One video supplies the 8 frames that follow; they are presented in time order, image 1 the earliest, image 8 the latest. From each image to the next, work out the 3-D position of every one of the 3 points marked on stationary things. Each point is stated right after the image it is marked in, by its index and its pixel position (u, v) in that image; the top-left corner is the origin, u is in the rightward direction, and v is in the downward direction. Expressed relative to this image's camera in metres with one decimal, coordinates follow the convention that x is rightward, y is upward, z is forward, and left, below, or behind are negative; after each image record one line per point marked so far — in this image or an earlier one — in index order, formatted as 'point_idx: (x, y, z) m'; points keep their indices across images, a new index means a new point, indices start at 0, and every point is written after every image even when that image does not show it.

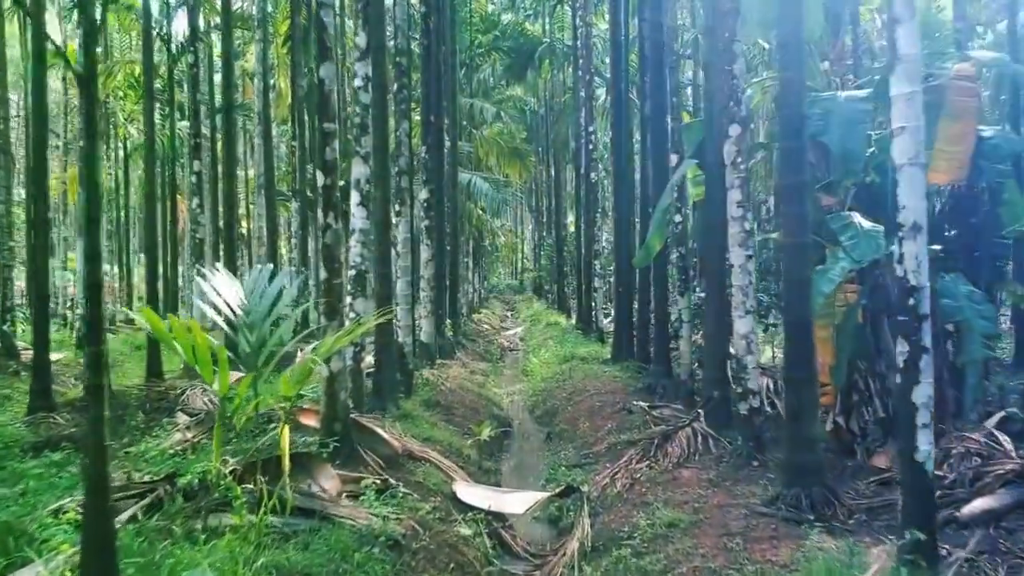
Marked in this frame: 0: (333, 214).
0: (-2.2, +0.9, +7.3) m
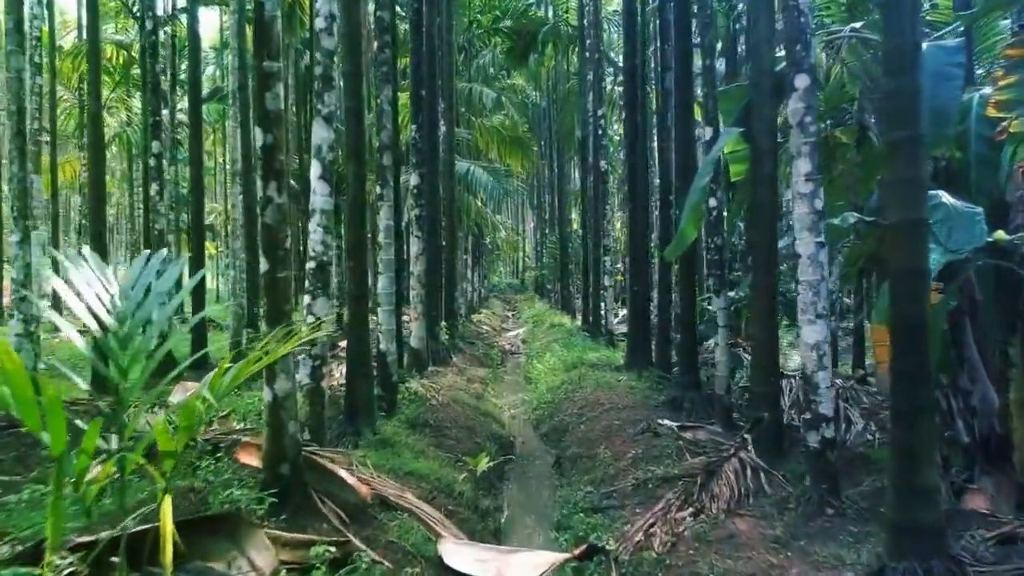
0: (-2.1, +0.9, +5.4) m
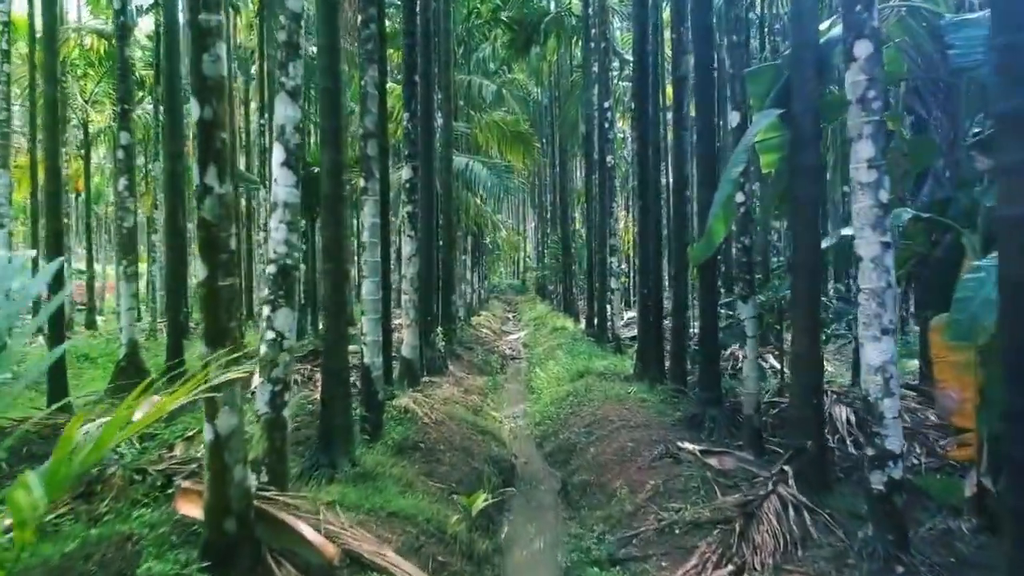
0: (-2.1, +0.8, +4.3) m
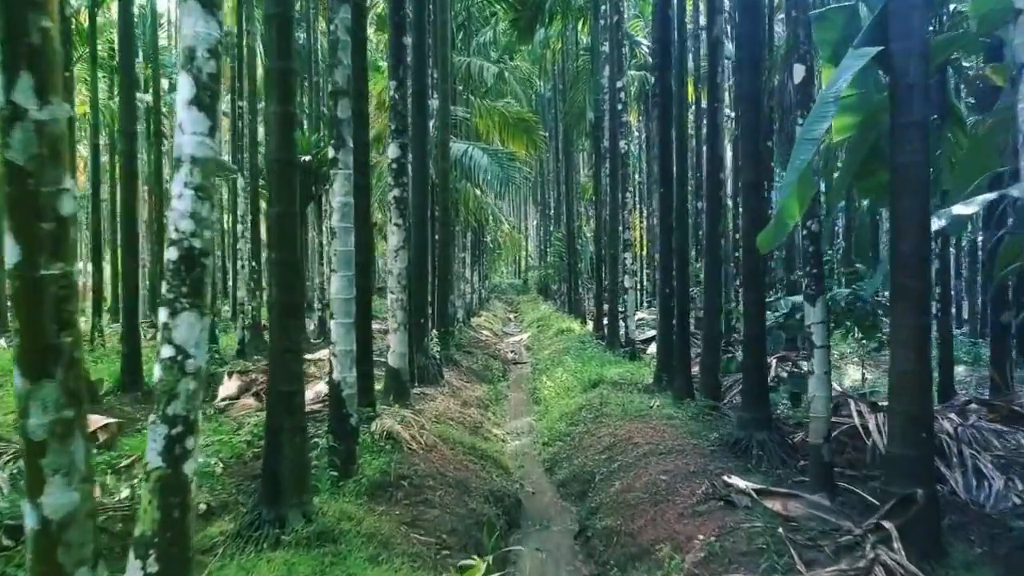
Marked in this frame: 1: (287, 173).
0: (-2.0, +0.9, +2.6) m
1: (-1.9, +1.0, +5.2) m
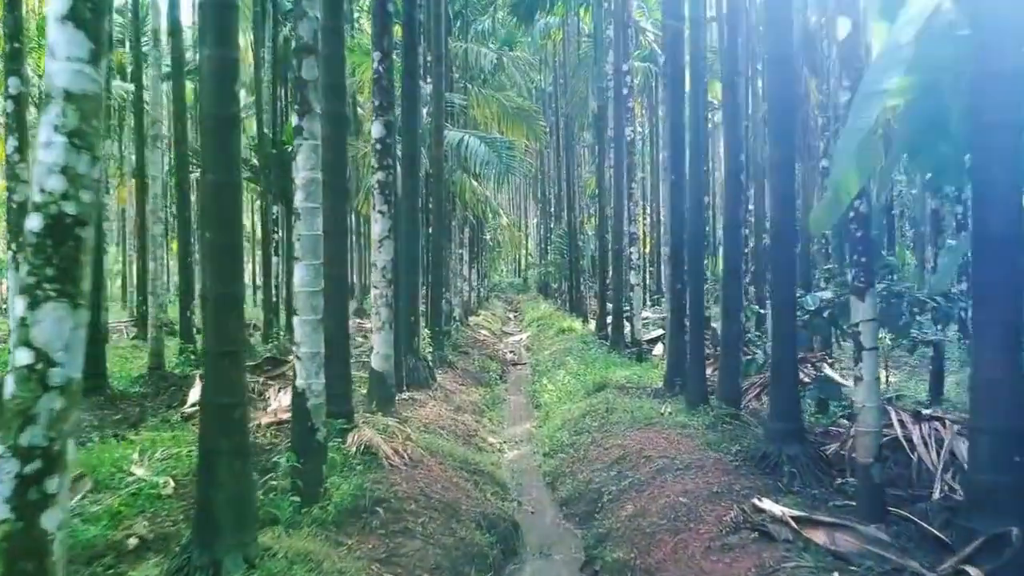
0: (-2.1, +1.0, +1.6) m
1: (-2.0, +1.1, +4.2) m
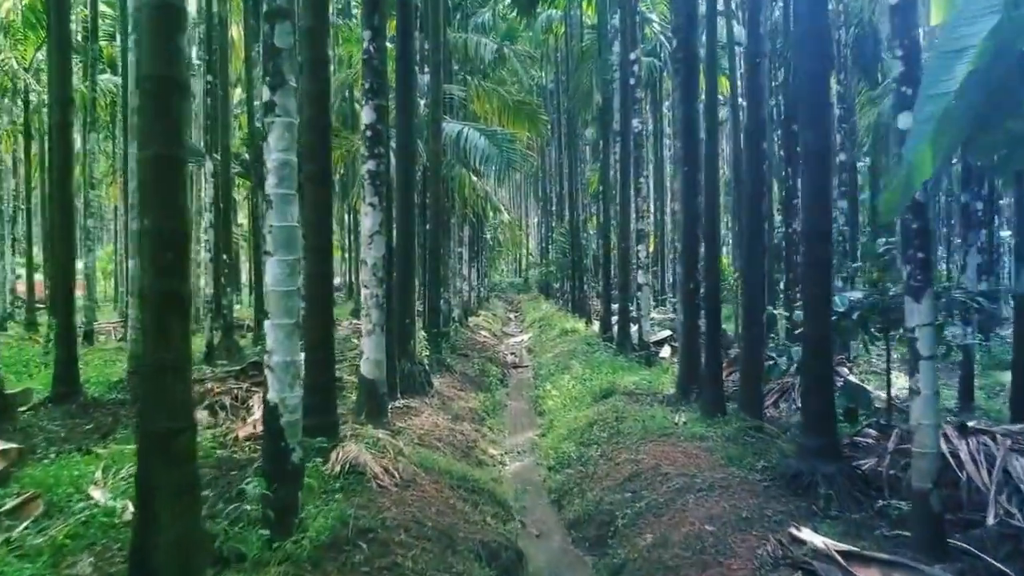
0: (-2.0, +1.0, +0.8) m
1: (-1.9, +1.1, +3.4) m
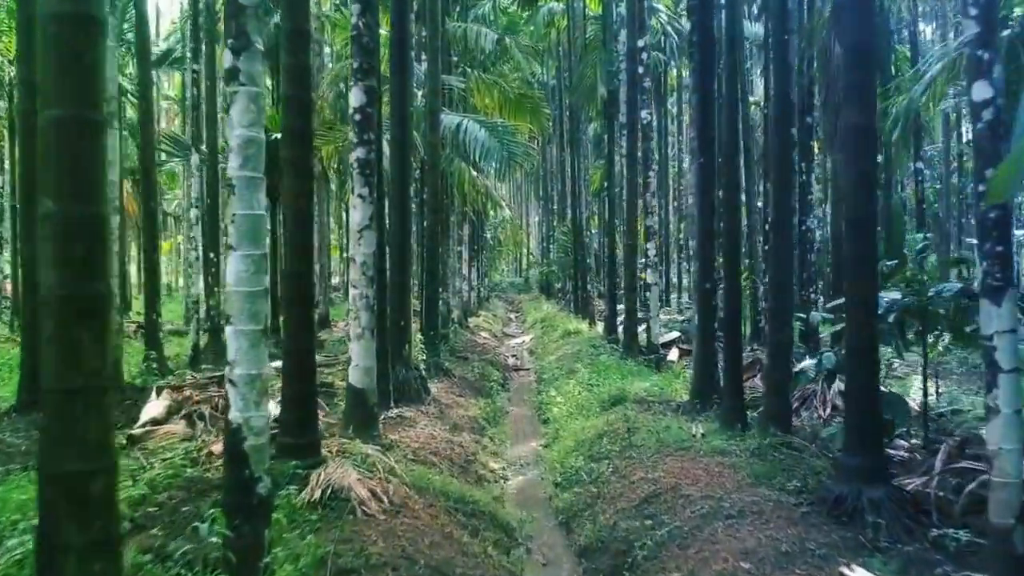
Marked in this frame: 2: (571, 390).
0: (-2.0, +1.0, +0.1) m
1: (-1.9, +1.1, +2.7) m
2: (+1.2, -2.1, +12.5) m
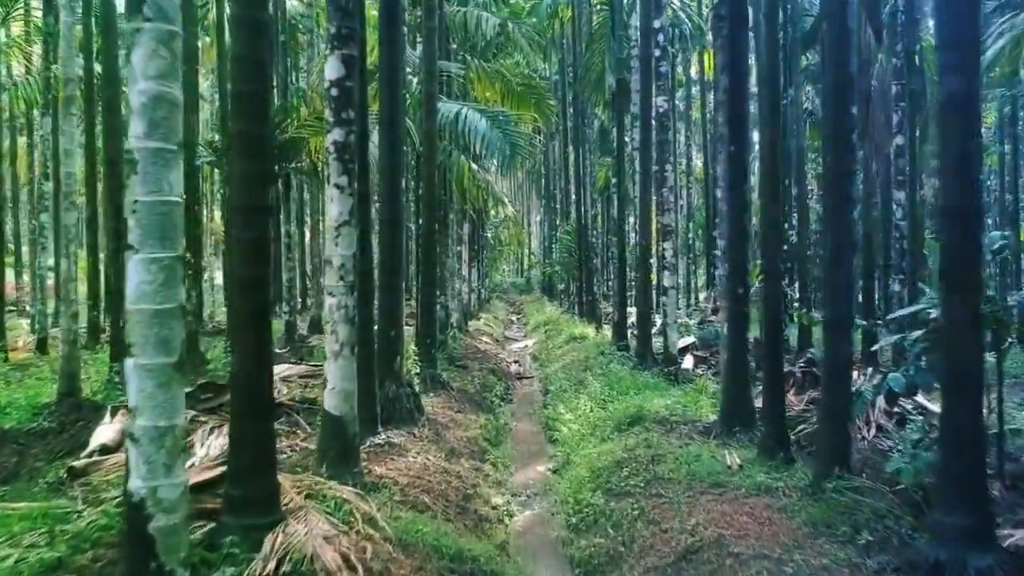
0: (-1.9, +0.9, -1.1) m
1: (-1.8, +1.0, +1.5) m
2: (+1.3, -2.2, +11.3) m
